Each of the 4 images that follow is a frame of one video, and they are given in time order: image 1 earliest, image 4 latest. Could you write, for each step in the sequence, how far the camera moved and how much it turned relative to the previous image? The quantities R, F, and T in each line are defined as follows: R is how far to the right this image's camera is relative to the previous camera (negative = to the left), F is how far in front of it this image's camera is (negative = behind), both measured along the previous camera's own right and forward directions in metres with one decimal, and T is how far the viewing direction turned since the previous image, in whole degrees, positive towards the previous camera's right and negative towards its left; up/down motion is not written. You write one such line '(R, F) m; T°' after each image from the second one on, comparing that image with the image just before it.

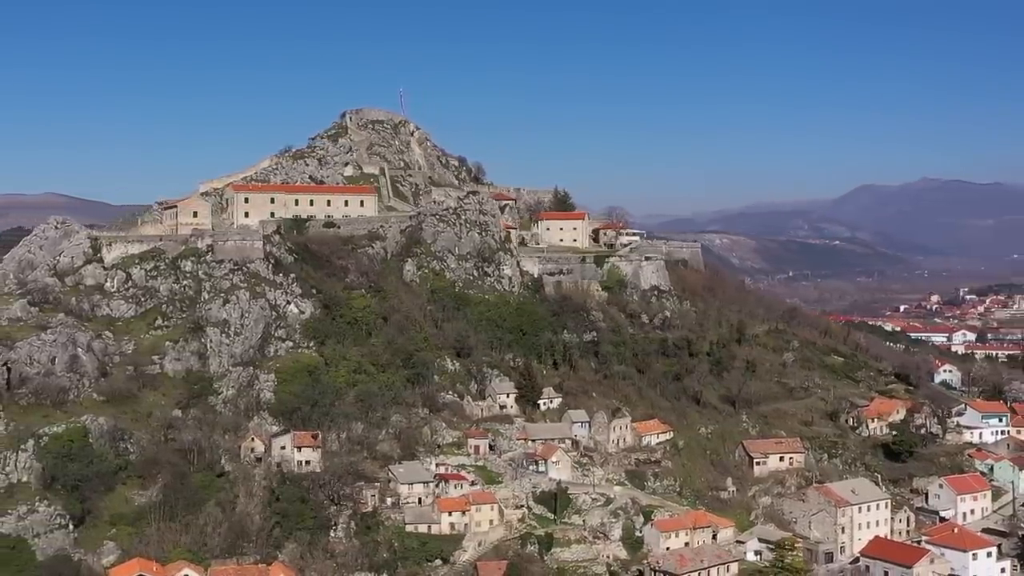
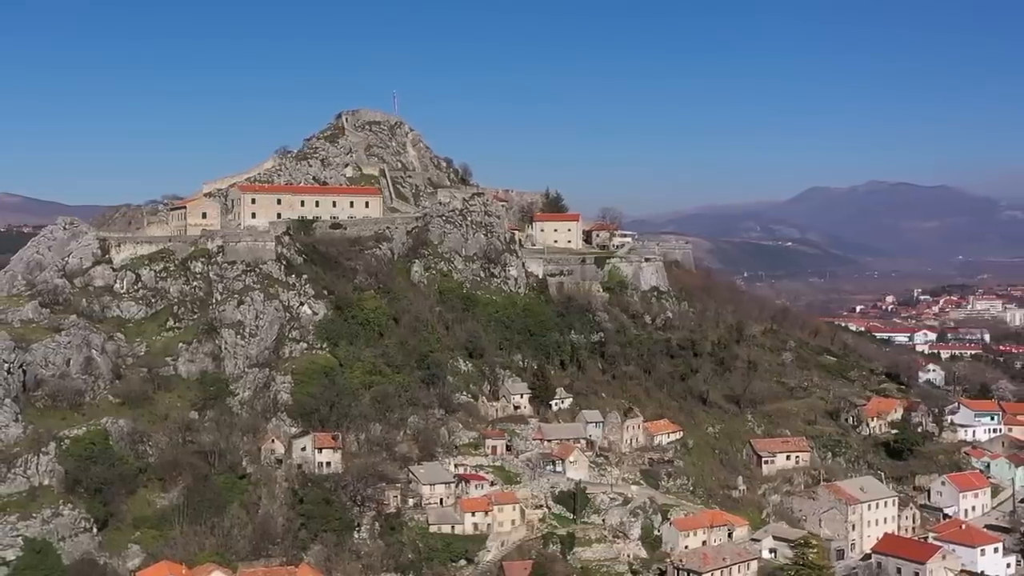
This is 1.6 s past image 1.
(-2.1, -0.2) m; +2°
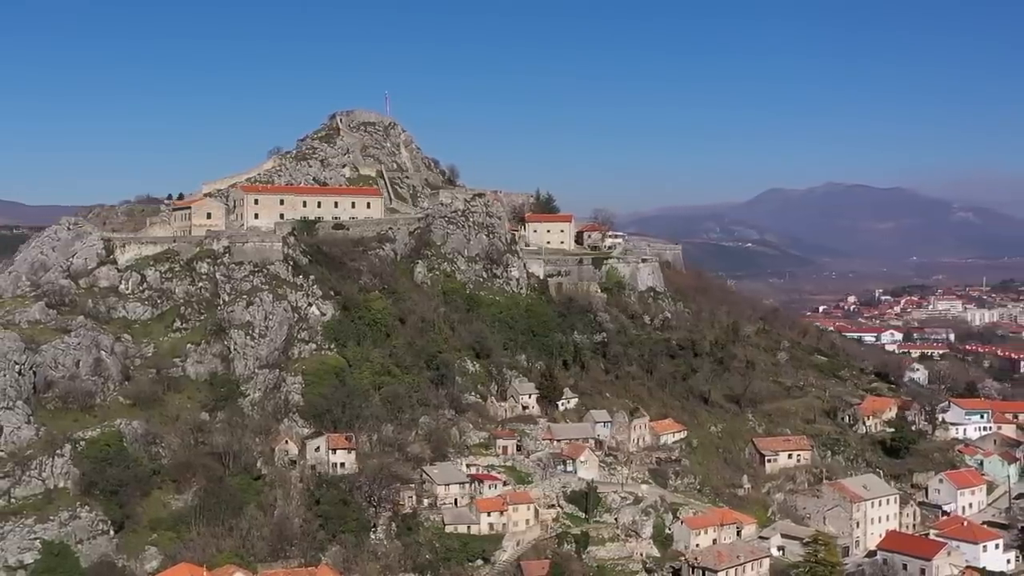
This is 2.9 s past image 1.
(-1.7, -0.2) m; +2°
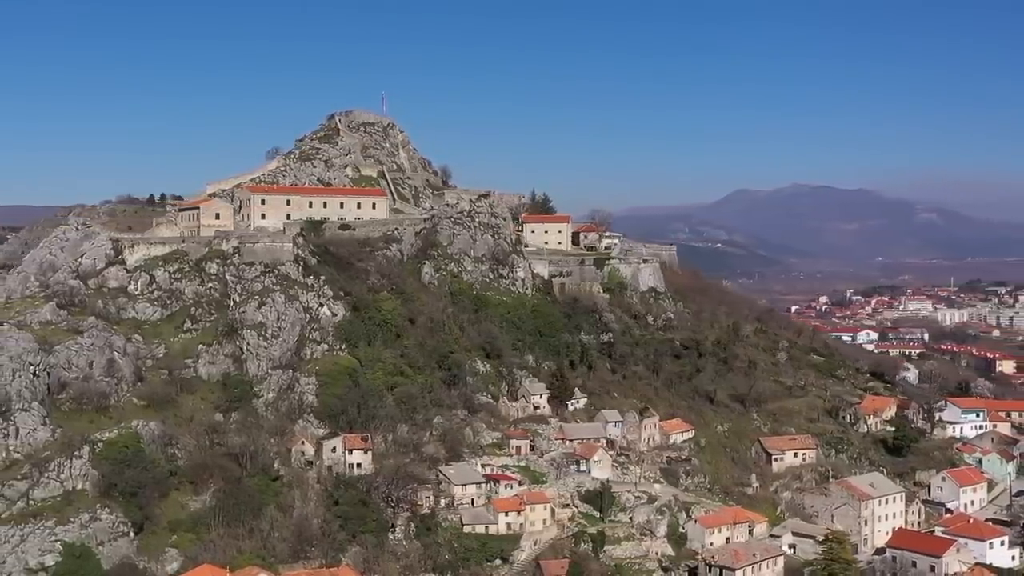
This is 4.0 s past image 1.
(-1.5, -0.1) m; +1°
